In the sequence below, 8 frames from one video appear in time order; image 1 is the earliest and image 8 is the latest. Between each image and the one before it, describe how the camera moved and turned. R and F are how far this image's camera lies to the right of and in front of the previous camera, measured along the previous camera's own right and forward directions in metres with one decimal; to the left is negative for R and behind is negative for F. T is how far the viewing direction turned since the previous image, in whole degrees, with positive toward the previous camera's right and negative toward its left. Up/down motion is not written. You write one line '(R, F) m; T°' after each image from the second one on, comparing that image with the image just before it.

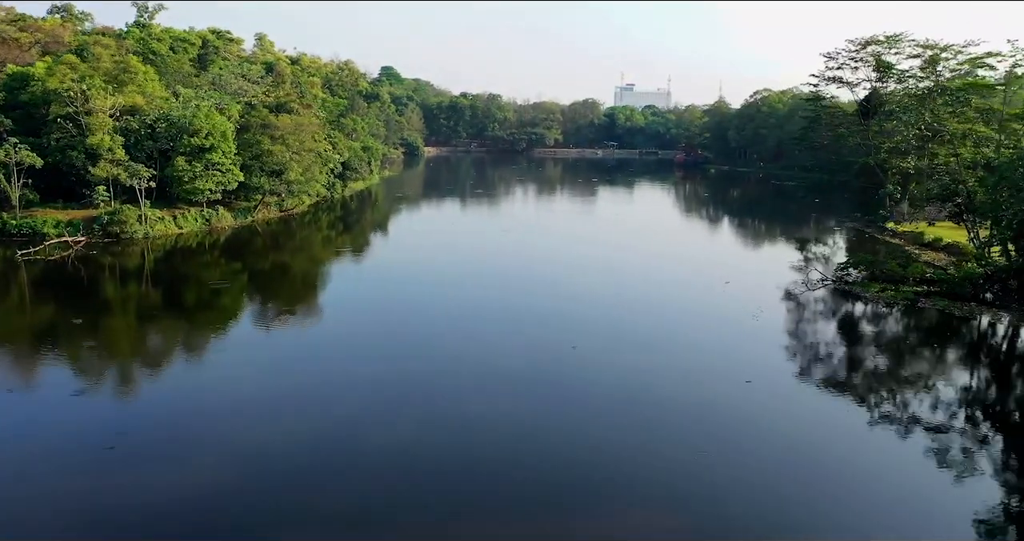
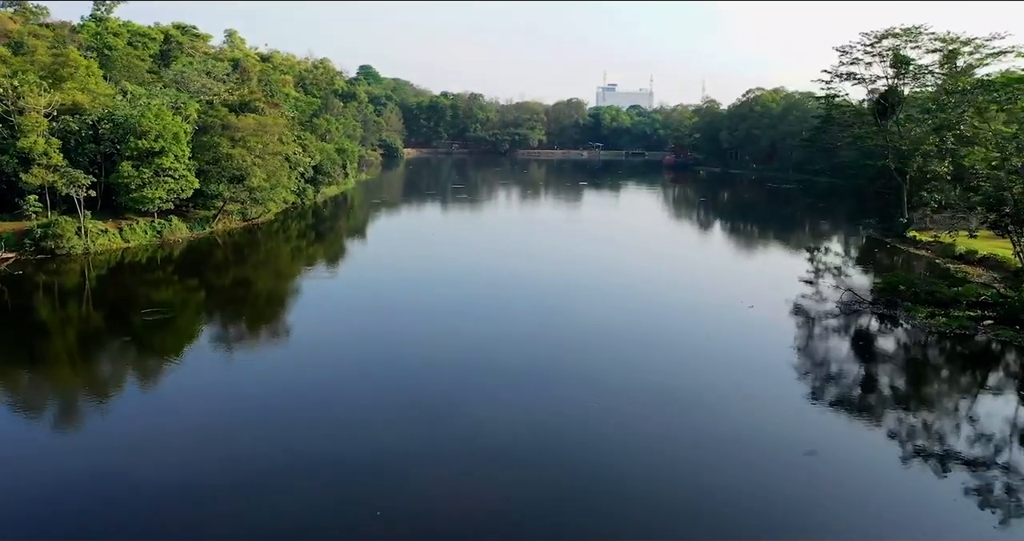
(-0.2, +1.9) m; +2°
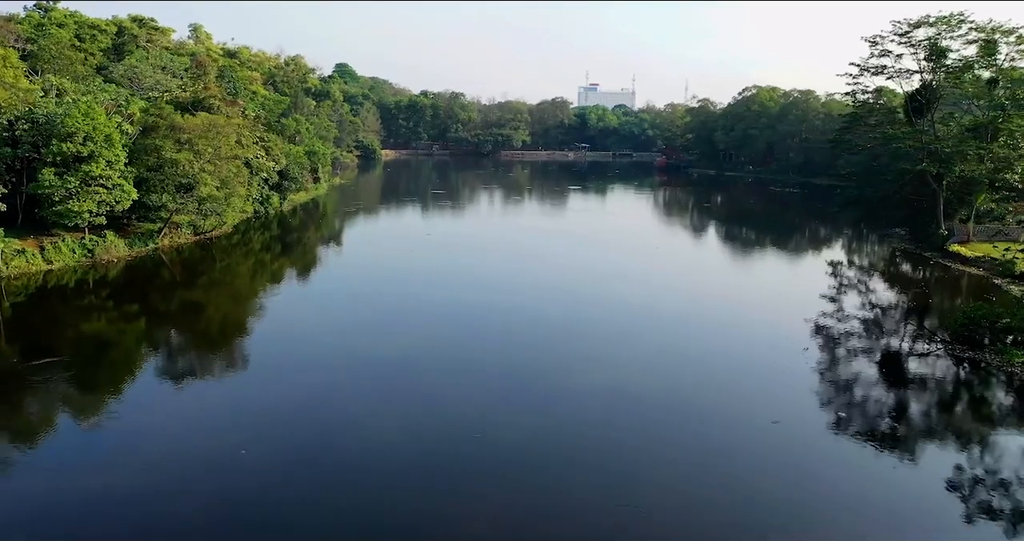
(-0.2, +2.4) m; +2°
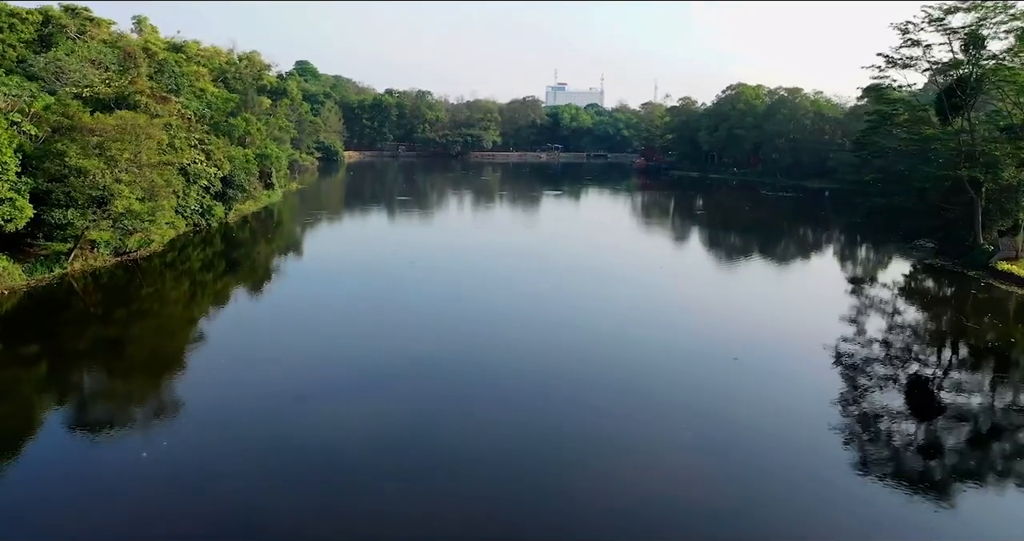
(-0.3, +2.5) m; +3°
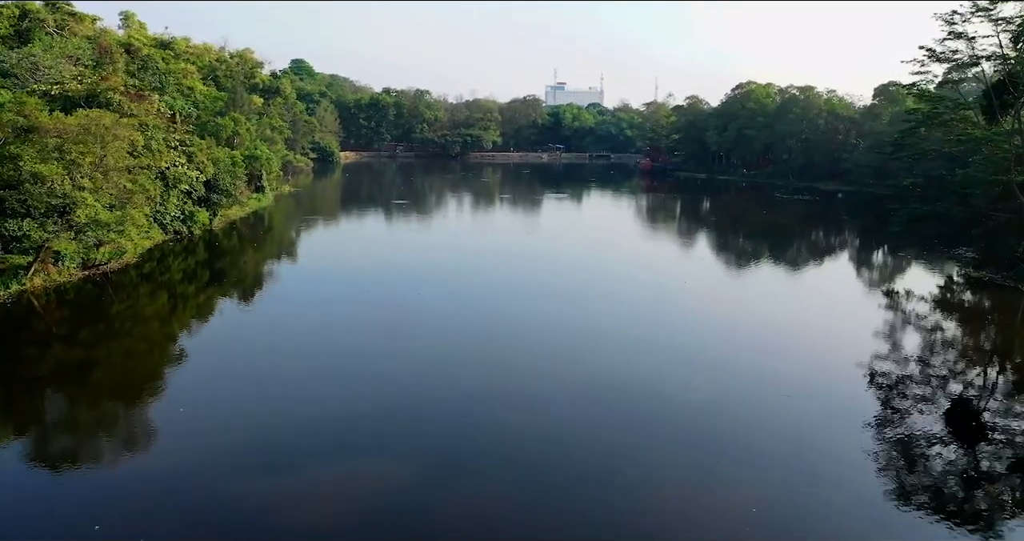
(-0.2, +1.3) m; 0°
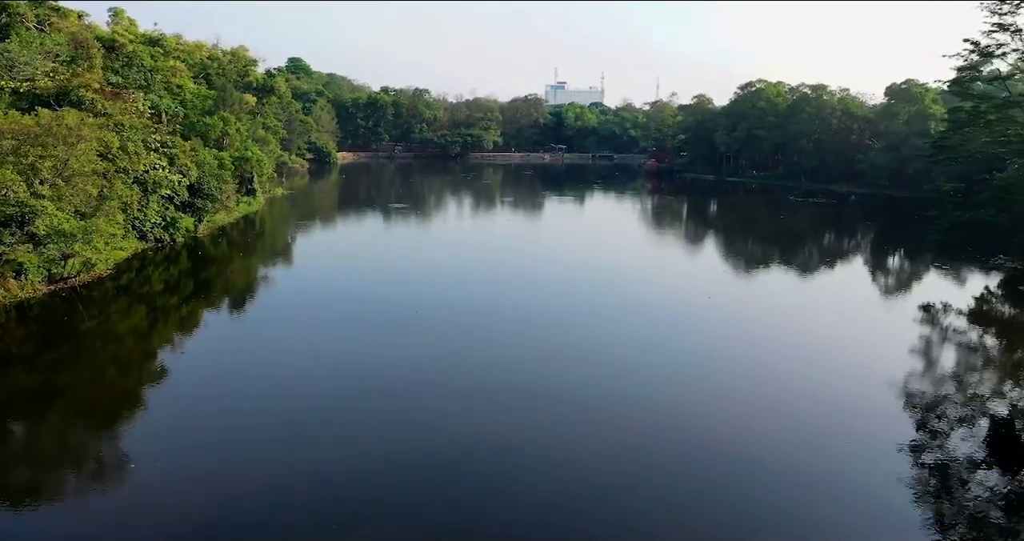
(-0.1, +1.2) m; 0°
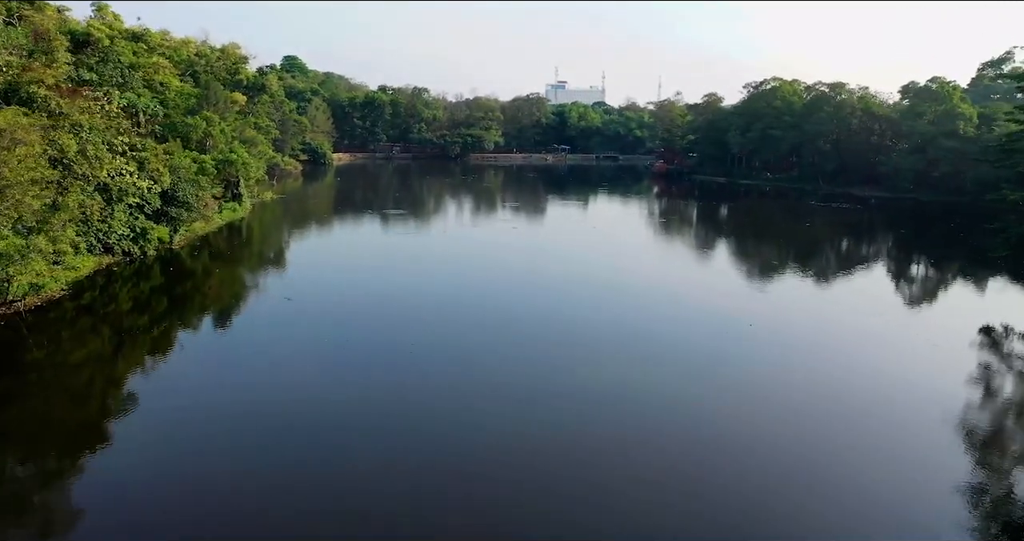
(-0.2, +1.6) m; 0°
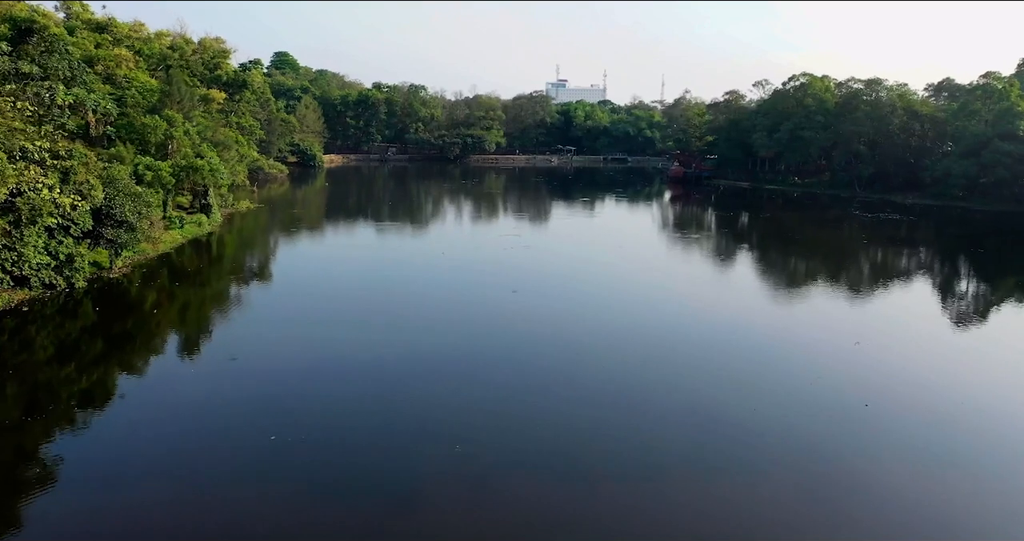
(-0.3, +2.9) m; 0°
